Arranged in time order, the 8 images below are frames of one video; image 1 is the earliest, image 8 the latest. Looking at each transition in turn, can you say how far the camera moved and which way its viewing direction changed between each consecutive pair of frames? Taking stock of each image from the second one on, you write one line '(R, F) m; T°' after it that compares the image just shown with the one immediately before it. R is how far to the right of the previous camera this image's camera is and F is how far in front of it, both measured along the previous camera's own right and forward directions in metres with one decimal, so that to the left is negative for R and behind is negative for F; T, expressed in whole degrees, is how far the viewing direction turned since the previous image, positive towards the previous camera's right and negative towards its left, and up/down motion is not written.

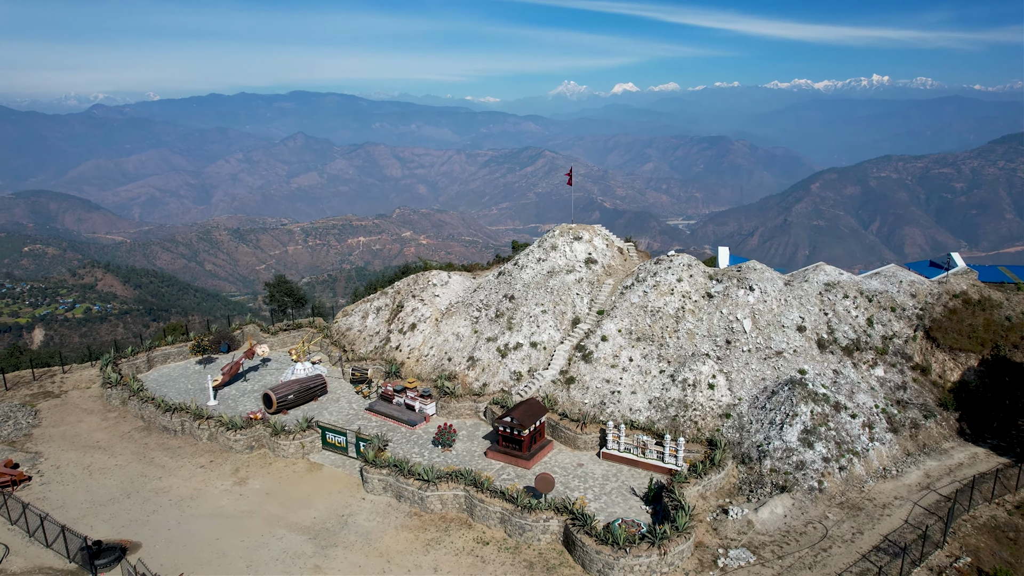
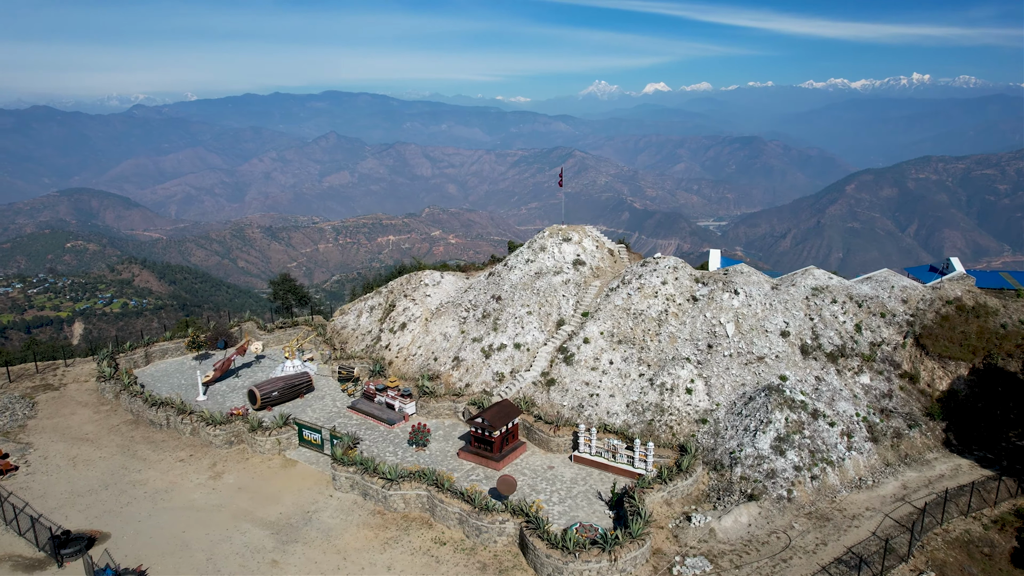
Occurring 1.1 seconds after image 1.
(+2.6, +0.1) m; -3°
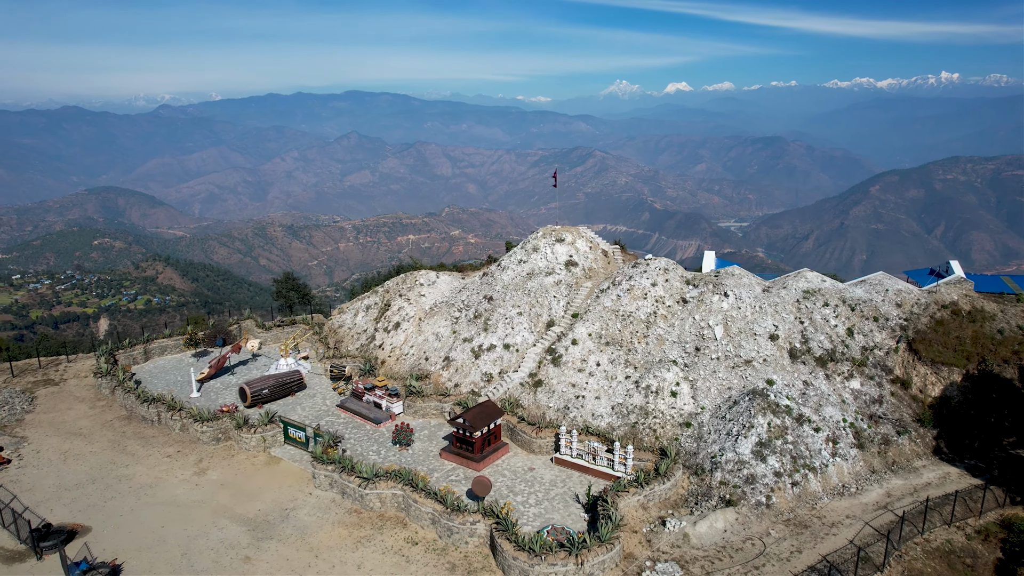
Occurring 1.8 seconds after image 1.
(+1.8, +0.1) m; -2°
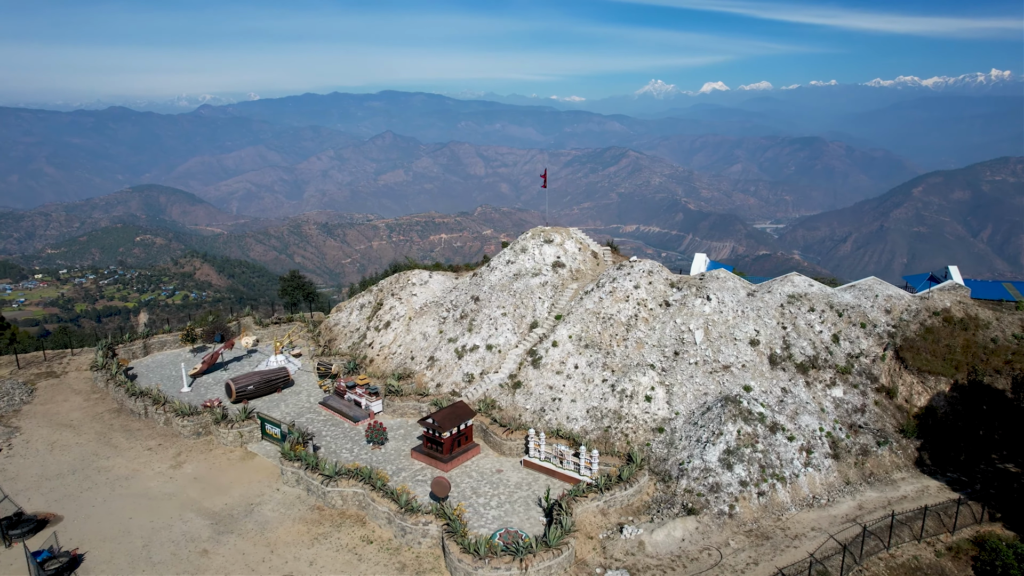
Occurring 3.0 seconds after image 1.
(+2.9, +0.2) m; -3°
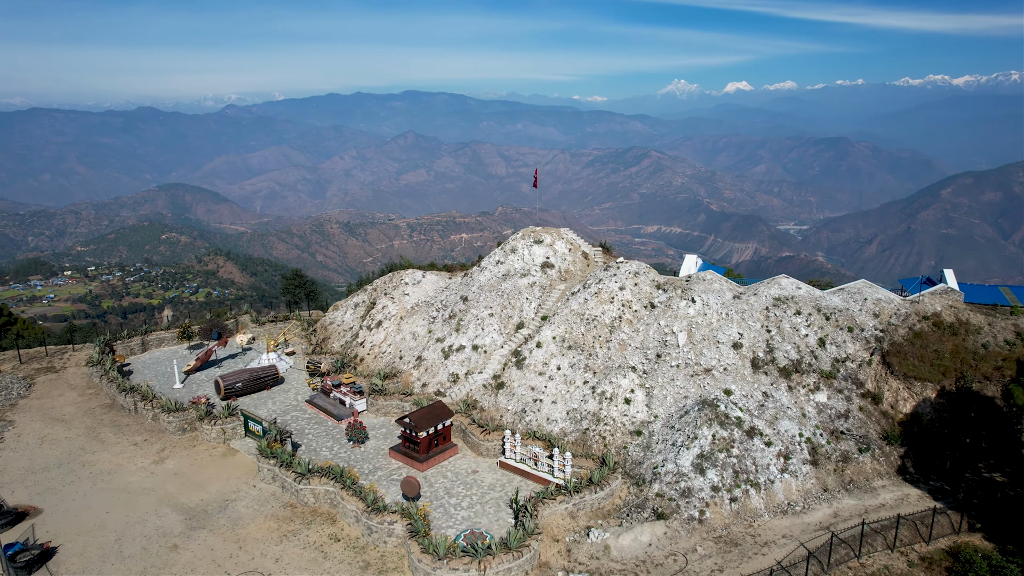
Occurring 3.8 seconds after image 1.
(+2.0, +0.1) m; -2°
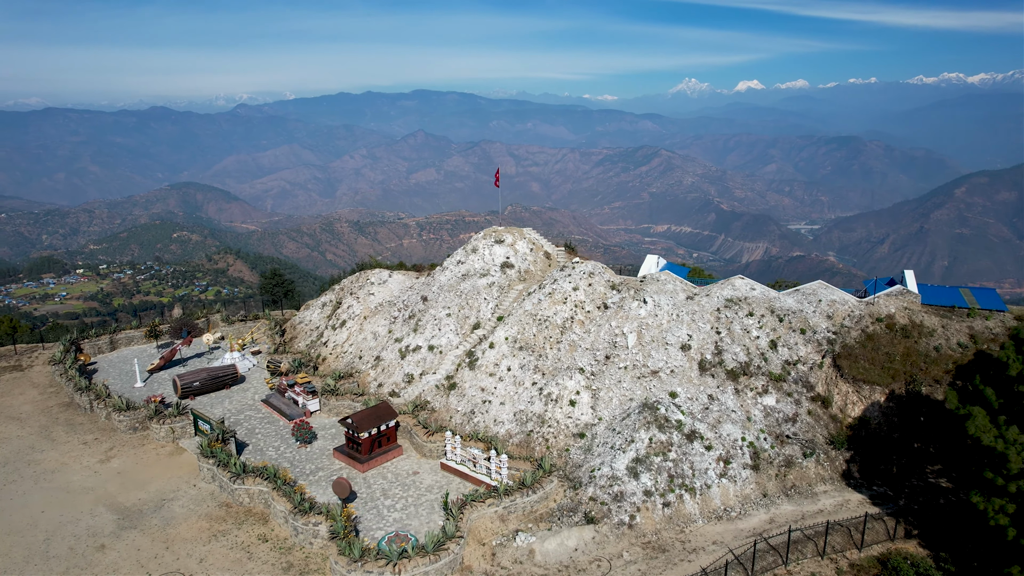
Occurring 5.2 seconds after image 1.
(+3.2, +0.3) m; -1°
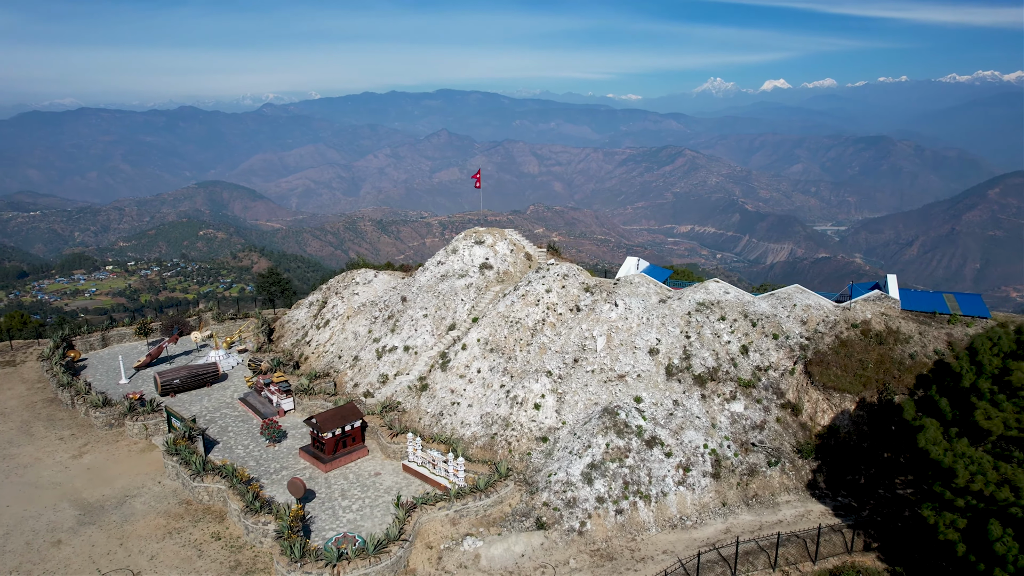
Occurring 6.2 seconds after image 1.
(+2.7, +0.3) m; -2°
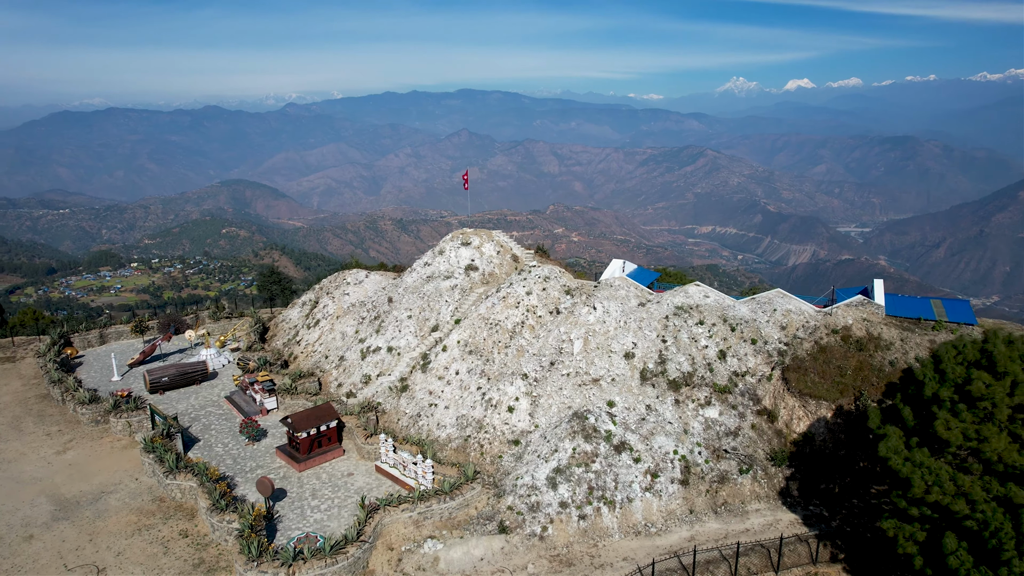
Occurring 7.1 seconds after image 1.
(+2.1, +0.1) m; -2°
